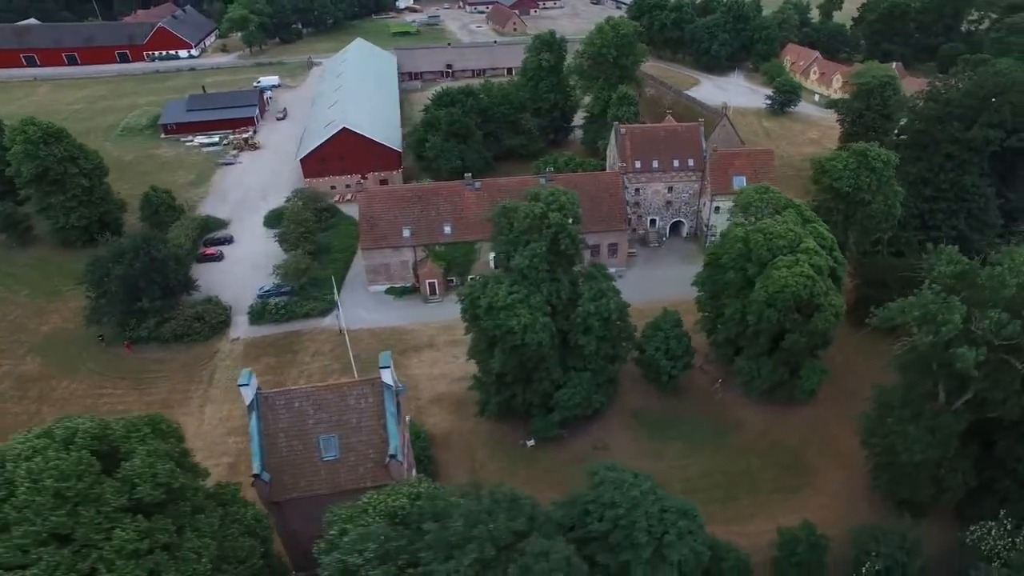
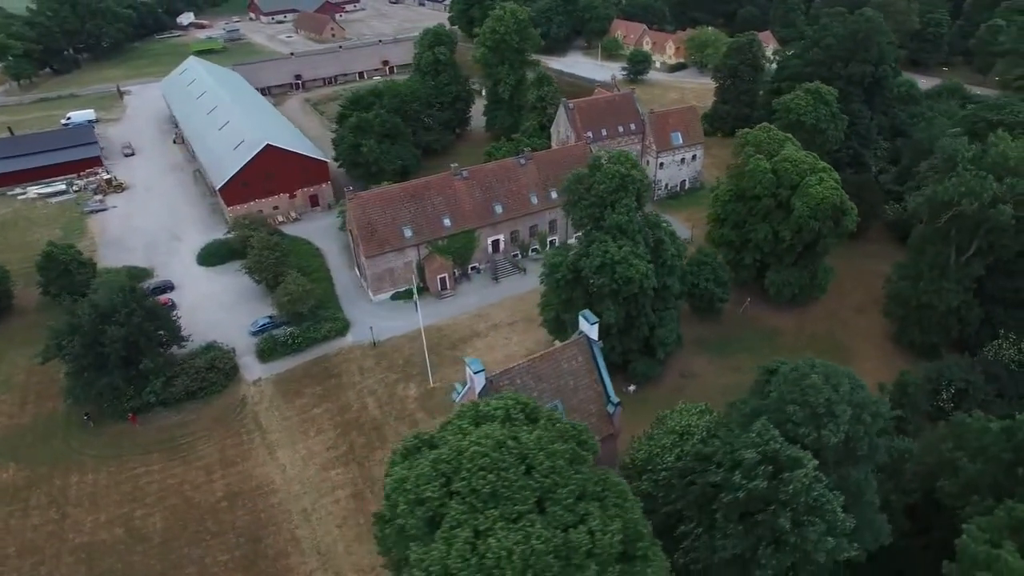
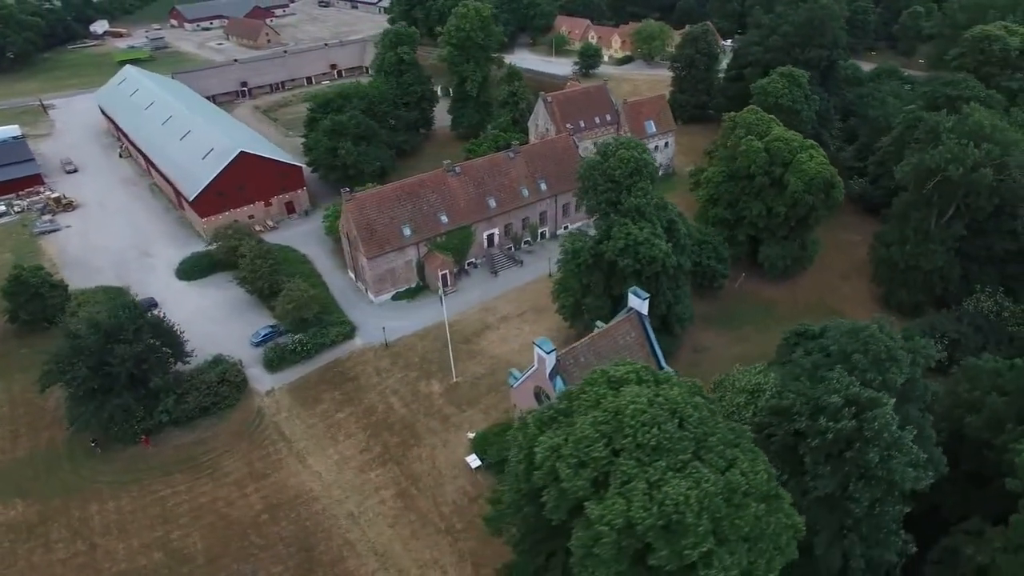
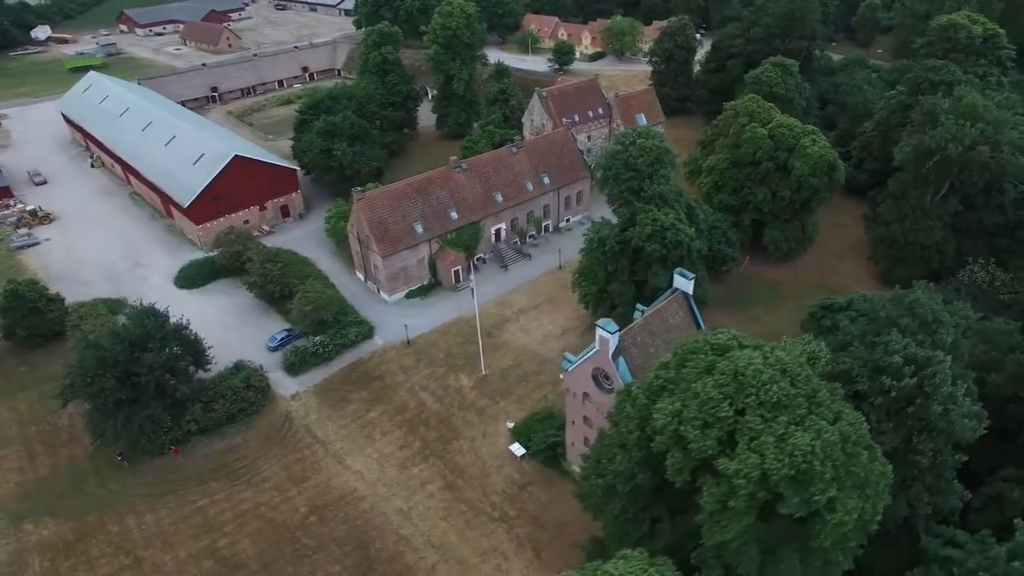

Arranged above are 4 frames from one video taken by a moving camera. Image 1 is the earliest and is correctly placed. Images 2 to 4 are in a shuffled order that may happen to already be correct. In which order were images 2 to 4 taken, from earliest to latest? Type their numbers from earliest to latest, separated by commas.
2, 3, 4
